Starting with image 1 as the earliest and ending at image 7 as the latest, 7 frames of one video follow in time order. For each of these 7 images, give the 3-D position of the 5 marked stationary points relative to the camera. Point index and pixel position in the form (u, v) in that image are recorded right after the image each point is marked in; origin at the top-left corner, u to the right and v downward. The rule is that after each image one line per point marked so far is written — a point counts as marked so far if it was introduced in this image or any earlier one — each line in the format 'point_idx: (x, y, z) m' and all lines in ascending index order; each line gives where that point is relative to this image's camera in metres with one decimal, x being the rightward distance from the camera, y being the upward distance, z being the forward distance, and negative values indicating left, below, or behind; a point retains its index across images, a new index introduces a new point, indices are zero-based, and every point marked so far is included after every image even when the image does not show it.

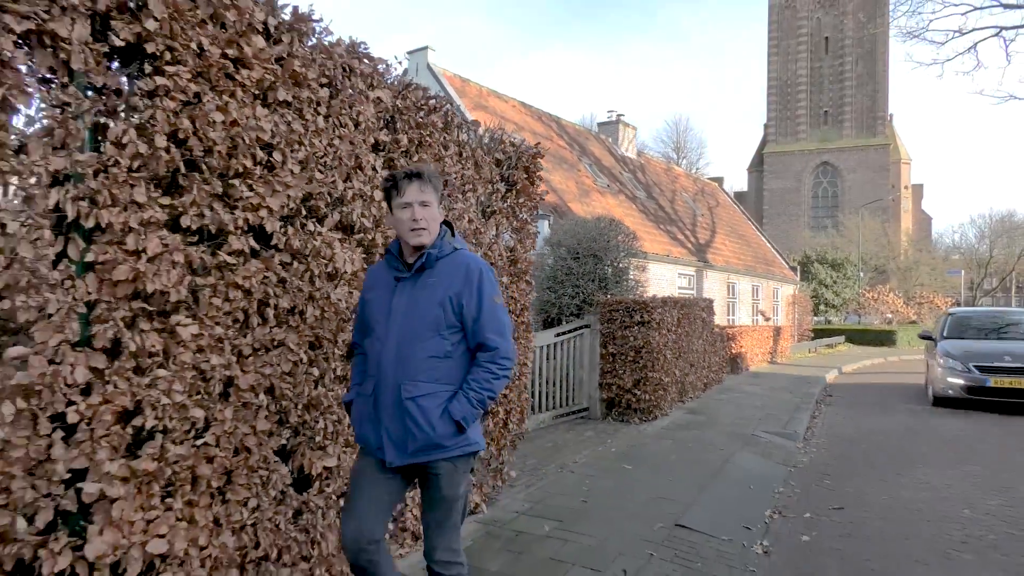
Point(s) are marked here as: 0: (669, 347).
0: (+2.0, -0.8, +9.1) m
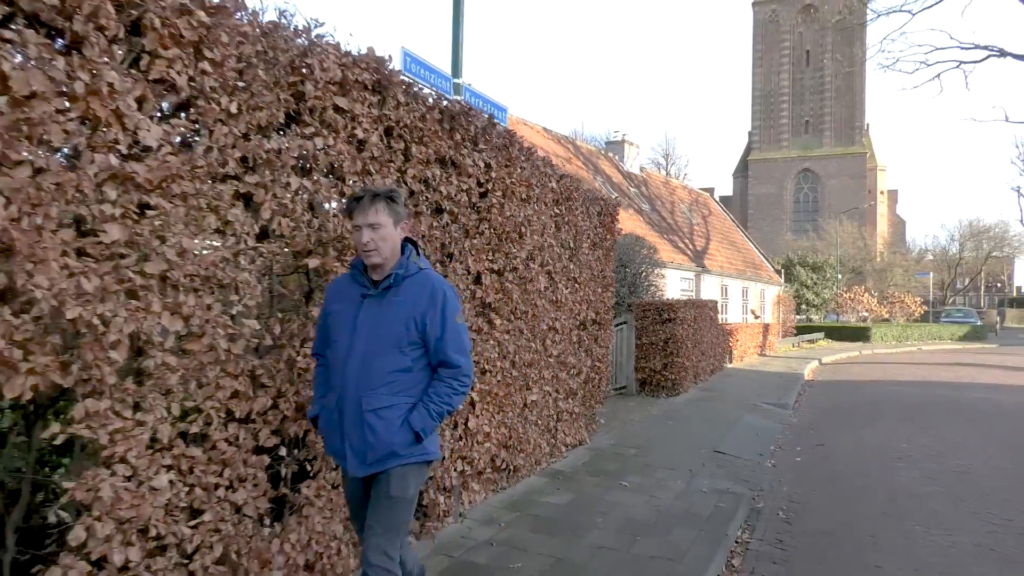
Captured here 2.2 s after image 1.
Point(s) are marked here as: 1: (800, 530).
0: (+2.9, -0.8, +11.5) m
1: (+2.1, -1.7, +5.1) m
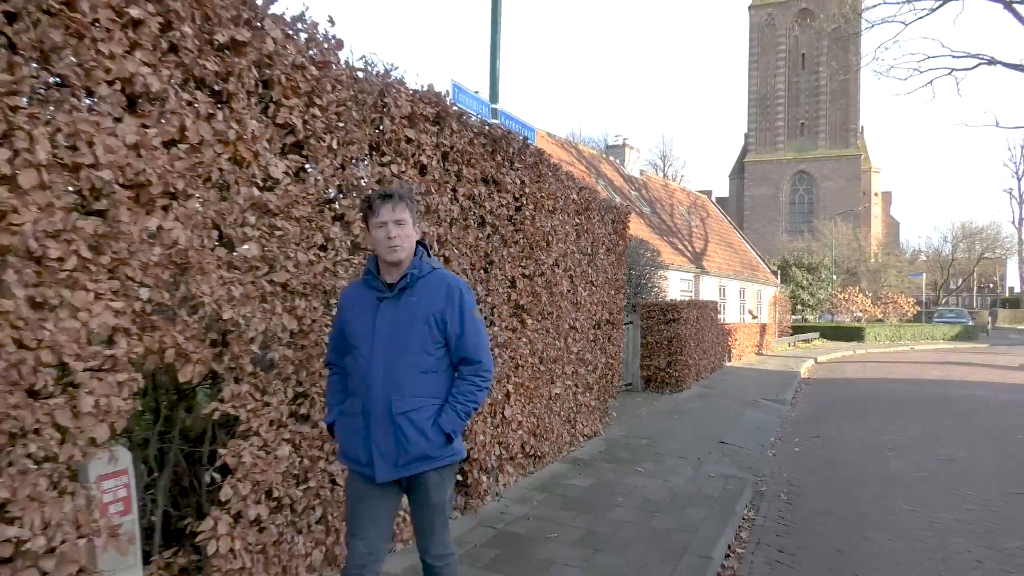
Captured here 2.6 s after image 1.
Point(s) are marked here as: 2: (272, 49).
0: (+3.0, -0.9, +12.1) m
1: (+2.3, -1.8, +5.6) m
2: (-1.0, +1.0, +2.8) m
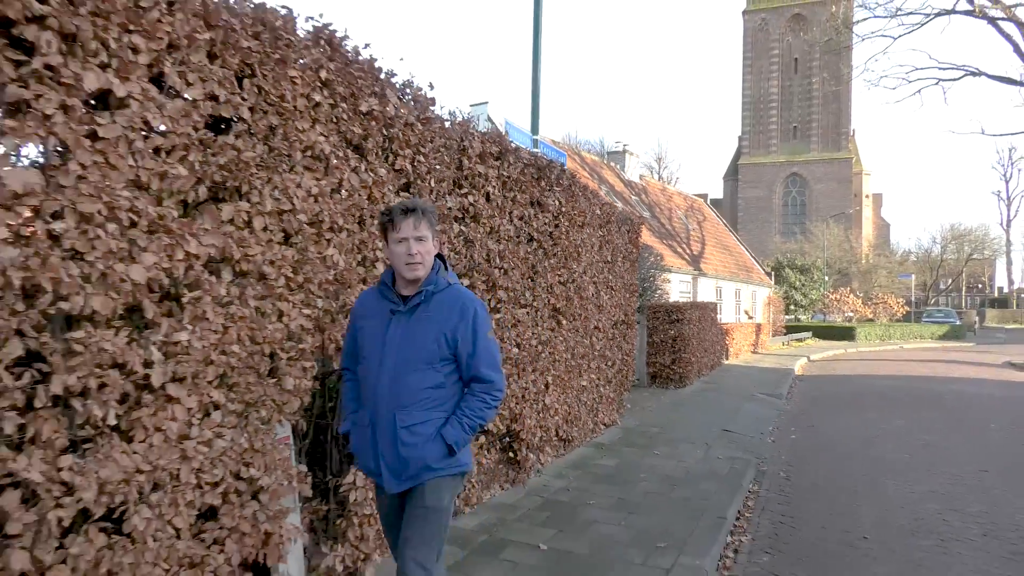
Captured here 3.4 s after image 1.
0: (+3.3, -0.9, +13.0) m
1: (+2.6, -1.8, +6.5) m
2: (-0.6, +0.9, +3.7) m
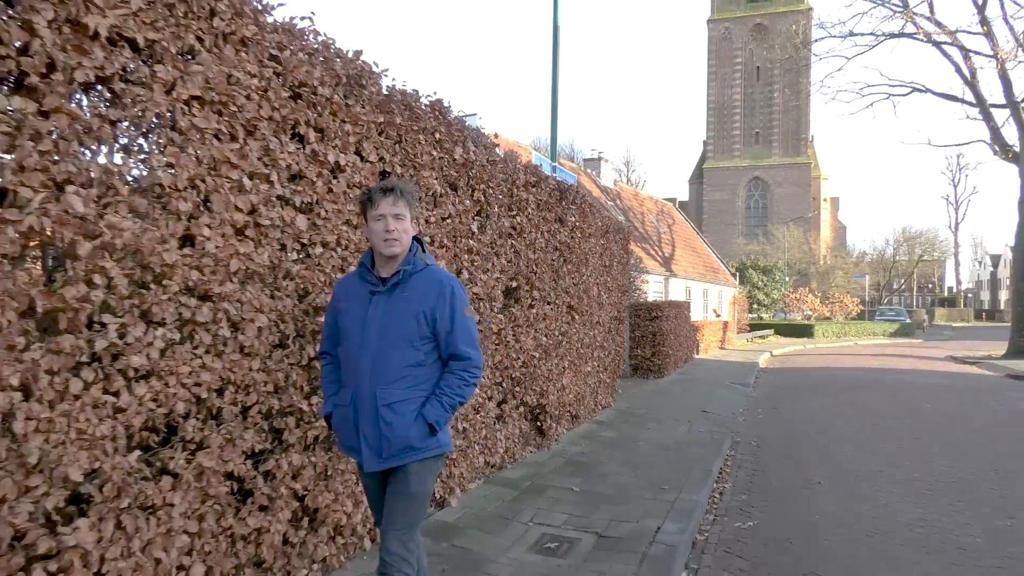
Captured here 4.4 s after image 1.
0: (+3.2, -0.9, +14.4) m
1: (+2.8, -1.8, +7.9) m
2: (-0.3, +0.9, +4.9) m
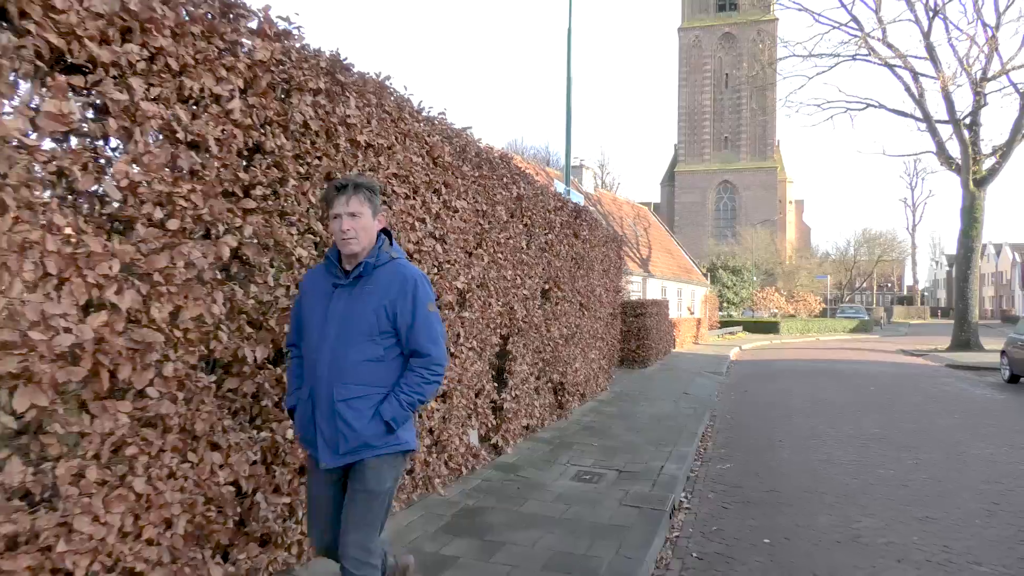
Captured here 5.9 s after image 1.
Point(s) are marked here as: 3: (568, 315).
0: (+3.2, -0.9, +16.2) m
1: (+3.1, -1.8, +9.7) m
2: (+0.1, +0.9, +6.6) m
3: (+0.7, -0.3, +8.3) m
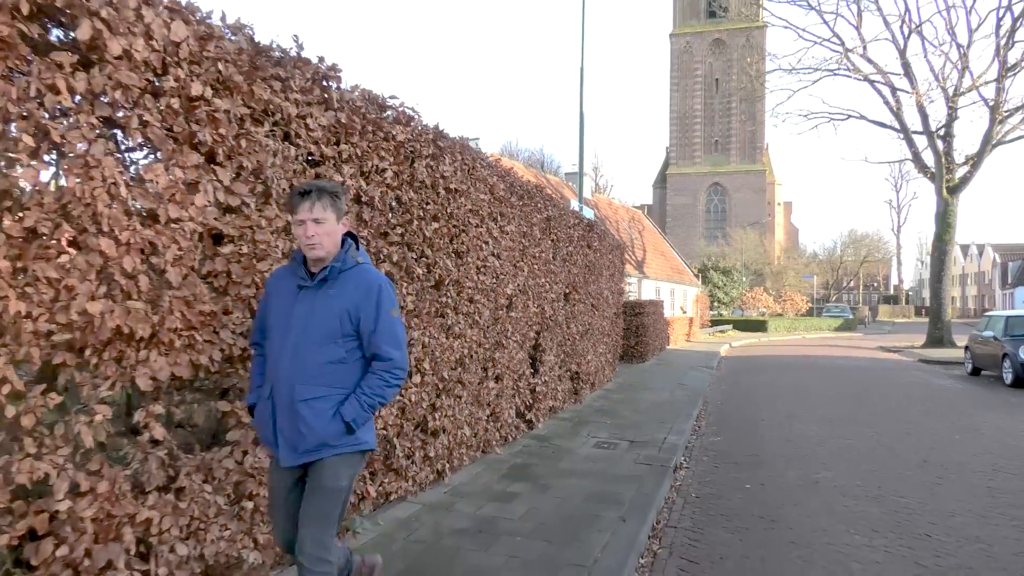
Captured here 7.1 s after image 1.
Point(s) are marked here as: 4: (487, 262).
0: (+3.4, -1.0, +17.7) m
1: (+3.4, -1.9, +11.1) m
2: (+0.4, +0.8, +8.0) m
3: (+1.0, -0.4, +9.7) m
4: (-0.2, +0.2, +6.0) m
